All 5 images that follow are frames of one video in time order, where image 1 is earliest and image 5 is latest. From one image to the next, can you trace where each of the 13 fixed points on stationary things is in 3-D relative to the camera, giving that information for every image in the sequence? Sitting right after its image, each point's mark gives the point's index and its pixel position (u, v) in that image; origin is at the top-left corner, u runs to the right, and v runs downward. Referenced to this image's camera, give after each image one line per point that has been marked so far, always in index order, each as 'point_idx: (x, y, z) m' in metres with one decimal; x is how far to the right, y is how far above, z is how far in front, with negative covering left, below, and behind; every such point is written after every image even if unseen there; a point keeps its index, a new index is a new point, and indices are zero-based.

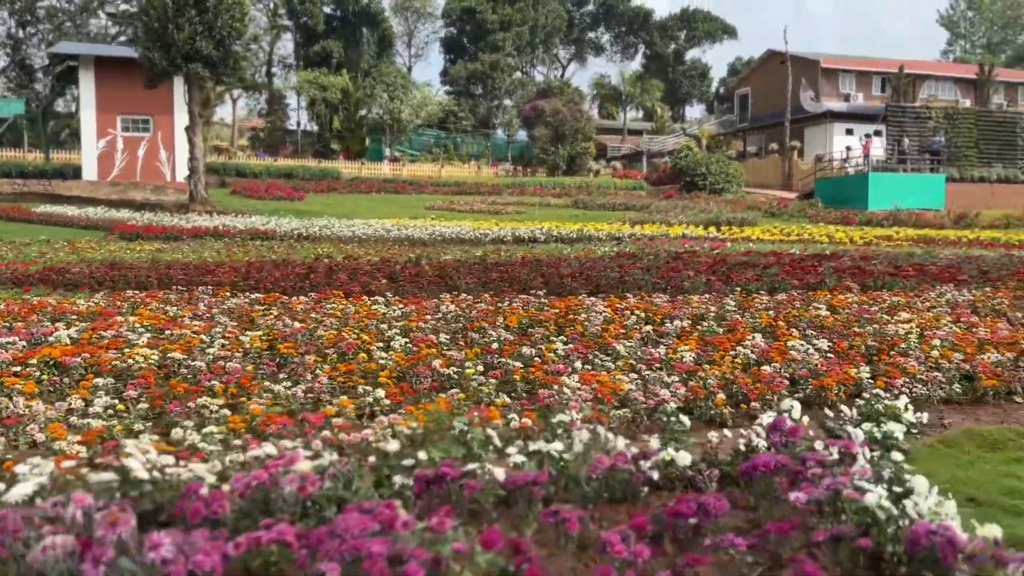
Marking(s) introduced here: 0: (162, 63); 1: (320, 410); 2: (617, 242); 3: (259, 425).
0: (-7.7, +4.9, +19.8) m
1: (-0.8, -0.5, +3.8) m
2: (+2.2, +0.9, +18.0) m
3: (-1.0, -0.5, +3.5) m
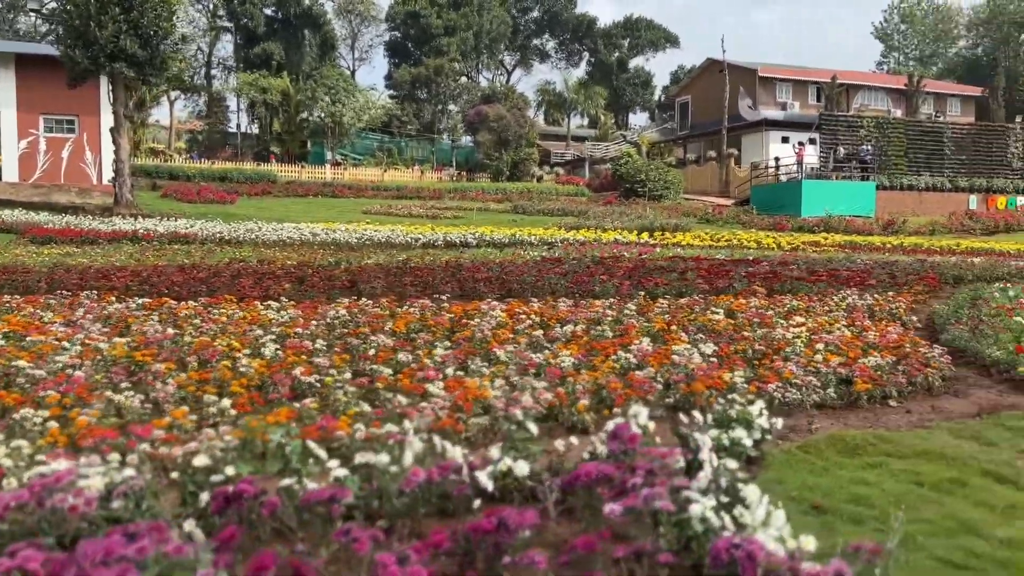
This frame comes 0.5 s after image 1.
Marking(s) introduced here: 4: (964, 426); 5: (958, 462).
0: (-9.2, +4.8, +19.2) m
1: (-1.4, -0.5, +3.6) m
2: (+0.8, +0.8, +17.9) m
3: (-1.6, -0.5, +3.3) m
4: (+2.1, -0.7, +4.3) m
5: (+1.8, -0.7, +3.6) m
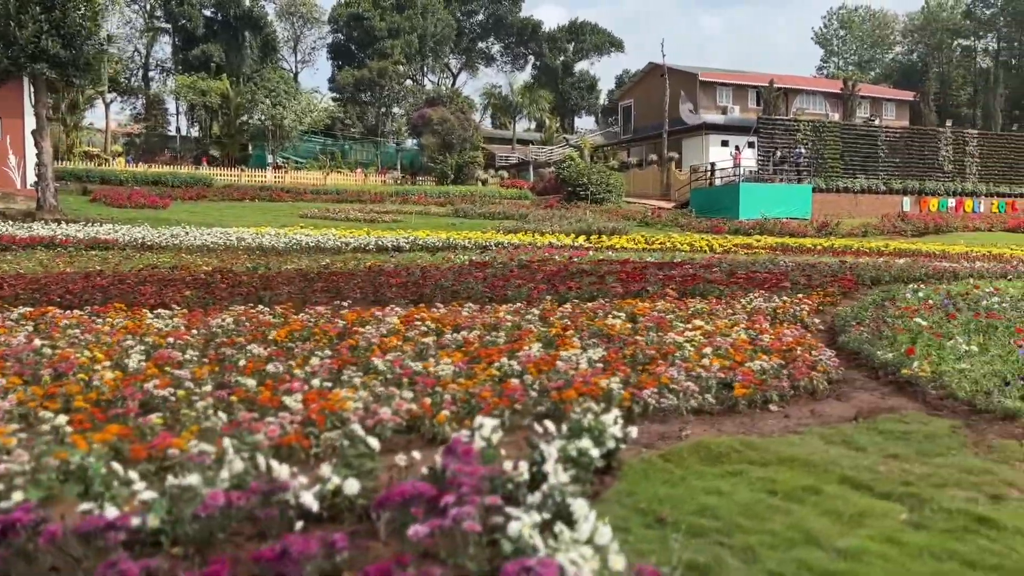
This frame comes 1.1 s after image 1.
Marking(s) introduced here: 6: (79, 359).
0: (-10.6, +4.7, +18.5) m
1: (-2.0, -0.6, +3.3) m
2: (-0.6, +0.7, +17.8) m
3: (-2.1, -0.6, +3.0) m
4: (+1.5, -0.7, +4.2) m
5: (+1.2, -0.7, +3.6) m
6: (-2.3, -0.4, +4.7) m
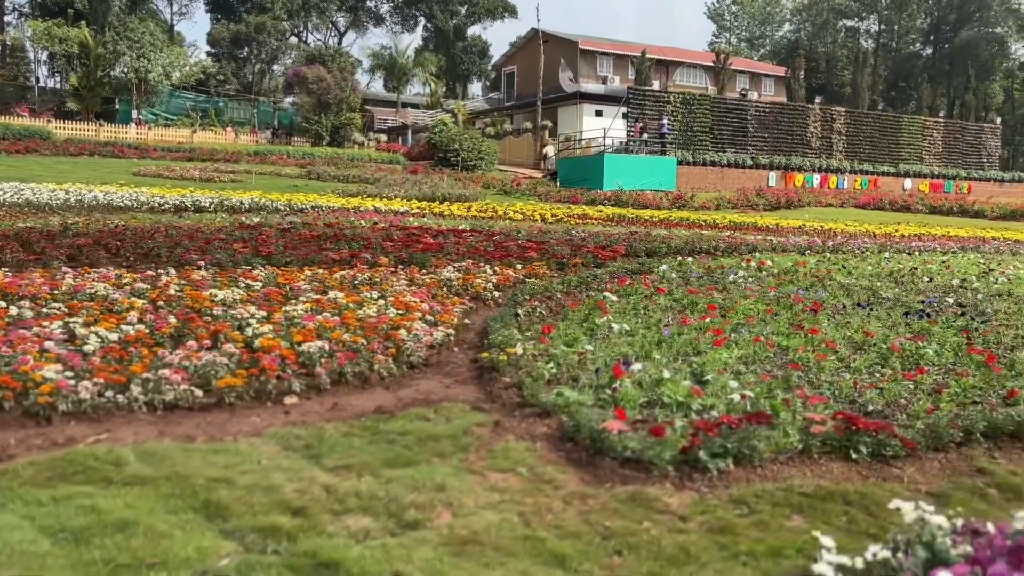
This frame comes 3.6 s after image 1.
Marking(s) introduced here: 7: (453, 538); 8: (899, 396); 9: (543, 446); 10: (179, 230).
0: (-14.2, +5.5, +16.2) m
1: (-4.1, -0.4, +2.2) m
2: (-4.2, +1.4, +16.6) m
3: (-4.2, -0.5, +1.8) m
4: (-0.7, -0.5, +3.4) m
5: (-1.0, -0.6, +2.7) m
6: (-4.5, -0.2, +3.5) m
7: (-0.2, -0.7, +2.6) m
8: (+1.8, -0.5, +4.2) m
9: (+0.1, -0.6, +3.4) m
10: (-4.3, +0.8, +11.8) m
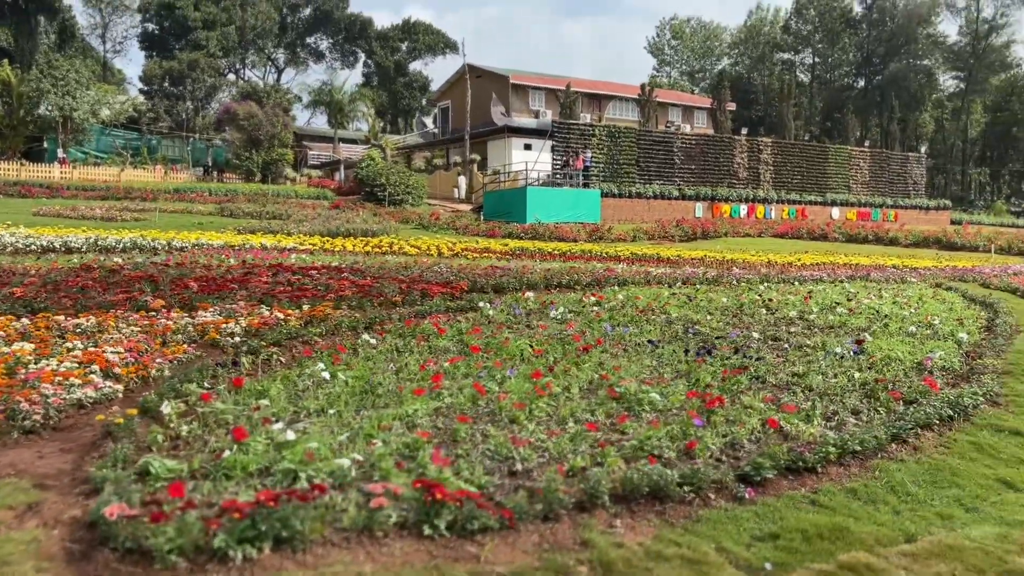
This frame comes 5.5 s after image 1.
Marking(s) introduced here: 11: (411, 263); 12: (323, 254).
0: (-16.4, +4.5, +15.2) m
1: (-5.6, -0.6, +1.4) m
2: (-6.4, +0.6, +16.0) m
3: (-5.7, -0.7, +1.1) m
4: (-2.3, -0.7, +2.8) m
5: (-2.5, -0.8, +2.2) m
6: (-6.1, -0.5, +2.8) m
7: (-1.7, -0.9, +2.1) m
8: (+0.2, -0.7, +3.8) m
9: (-1.4, -0.8, +2.9) m
10: (-6.2, +0.2, +11.1) m
11: (-2.2, +0.5, +15.7) m
12: (-4.1, +0.8, +18.2) m
